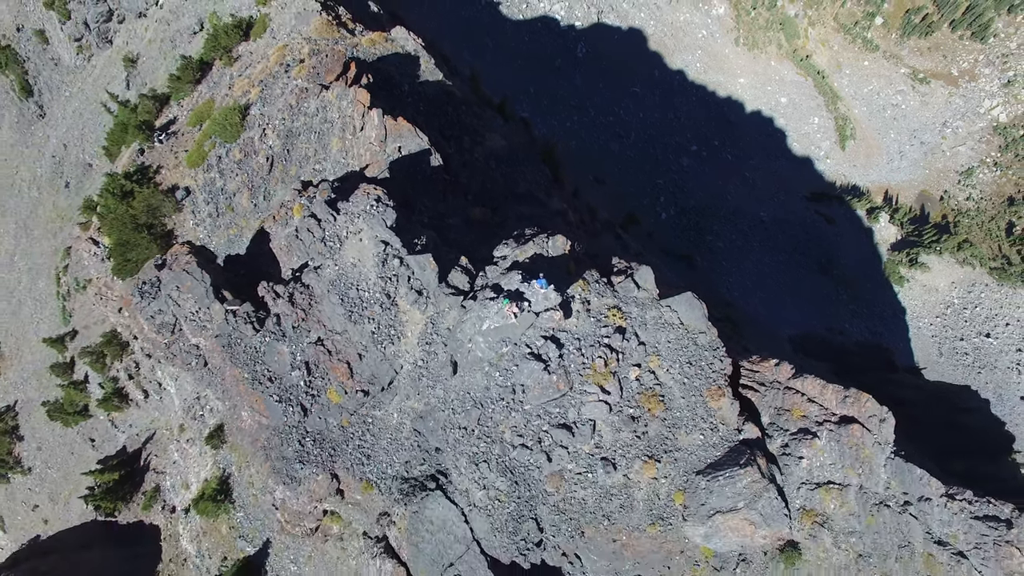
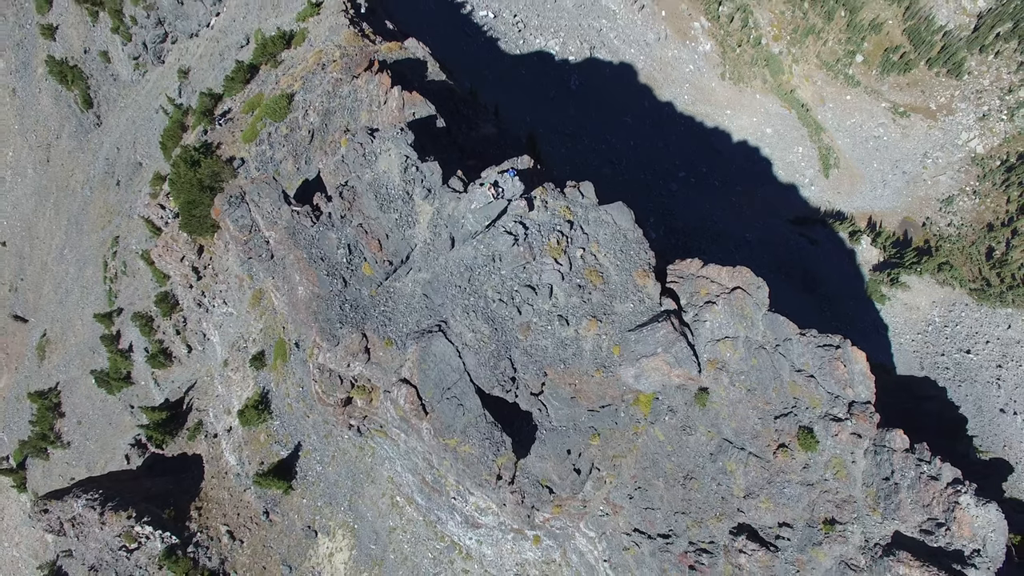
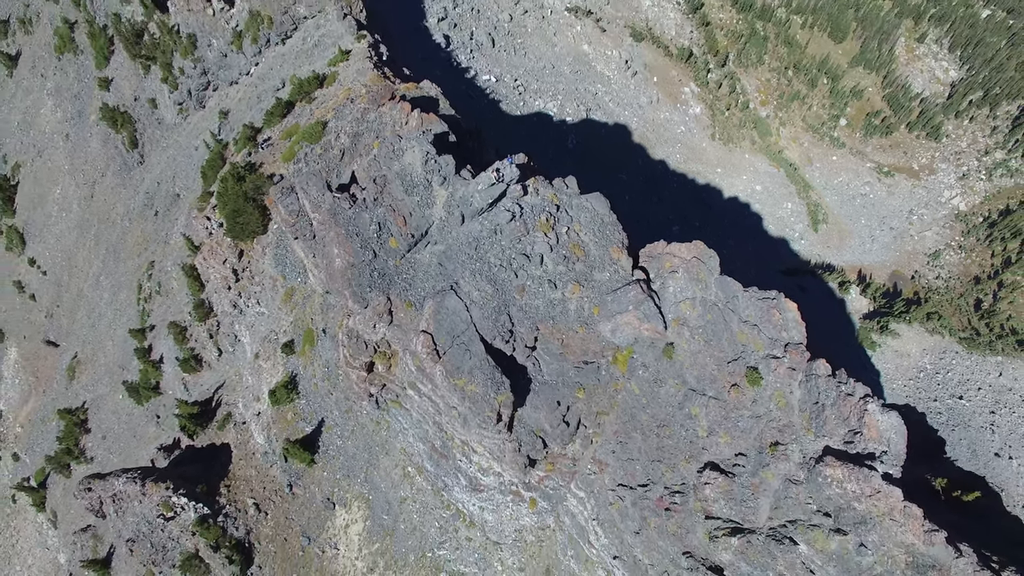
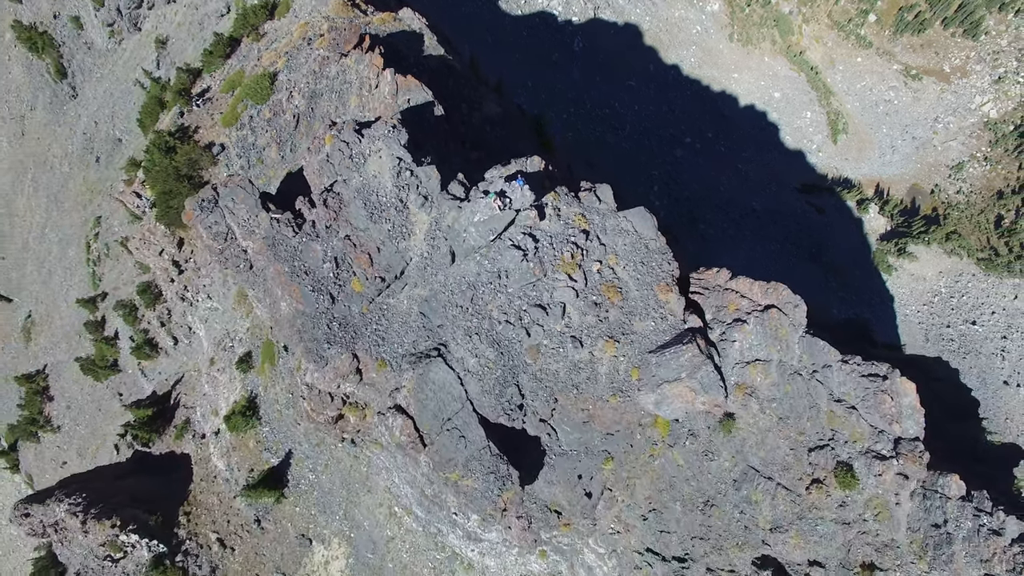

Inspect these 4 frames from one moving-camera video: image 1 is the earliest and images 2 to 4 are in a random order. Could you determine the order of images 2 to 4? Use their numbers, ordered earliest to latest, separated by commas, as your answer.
4, 2, 3
